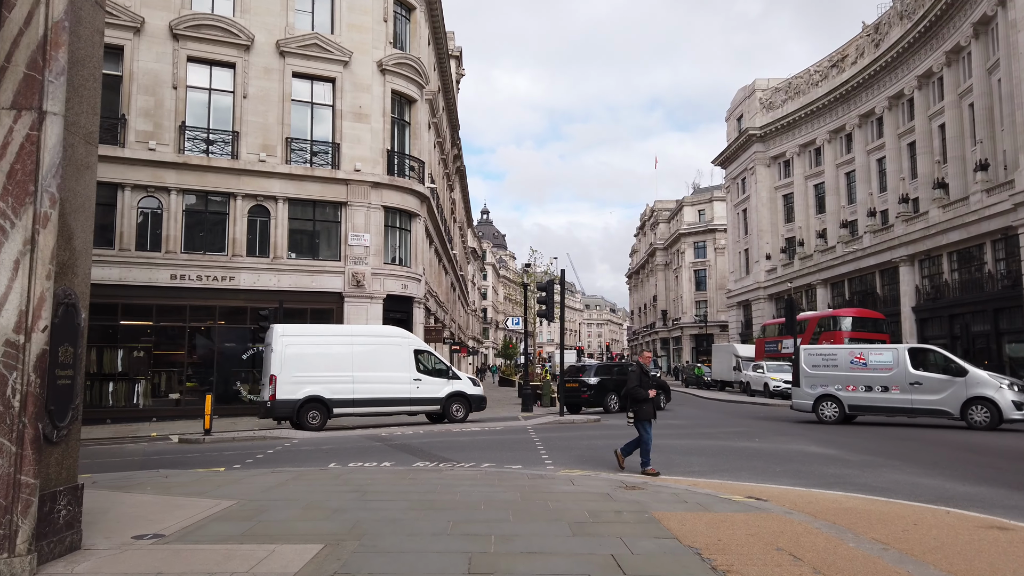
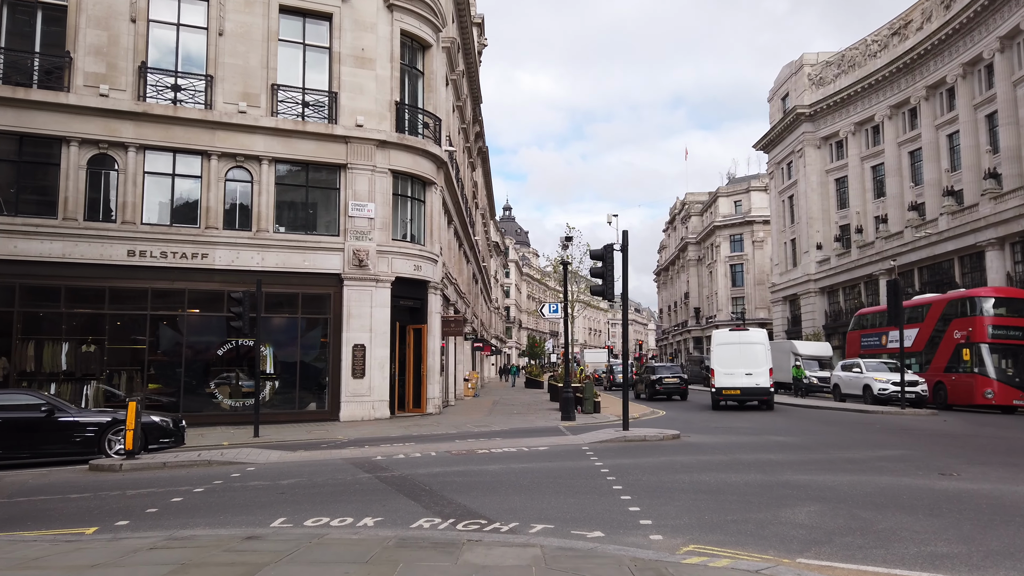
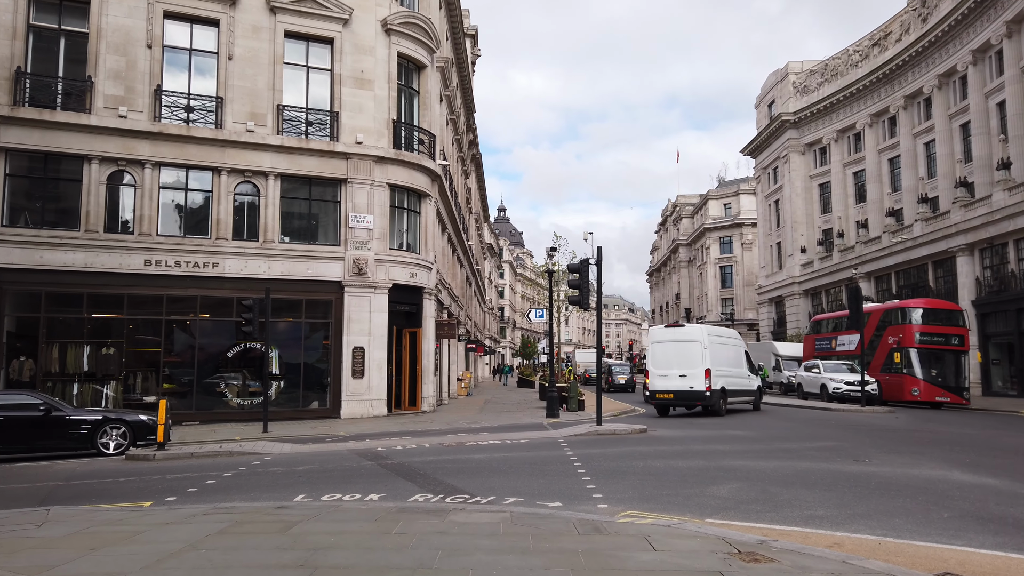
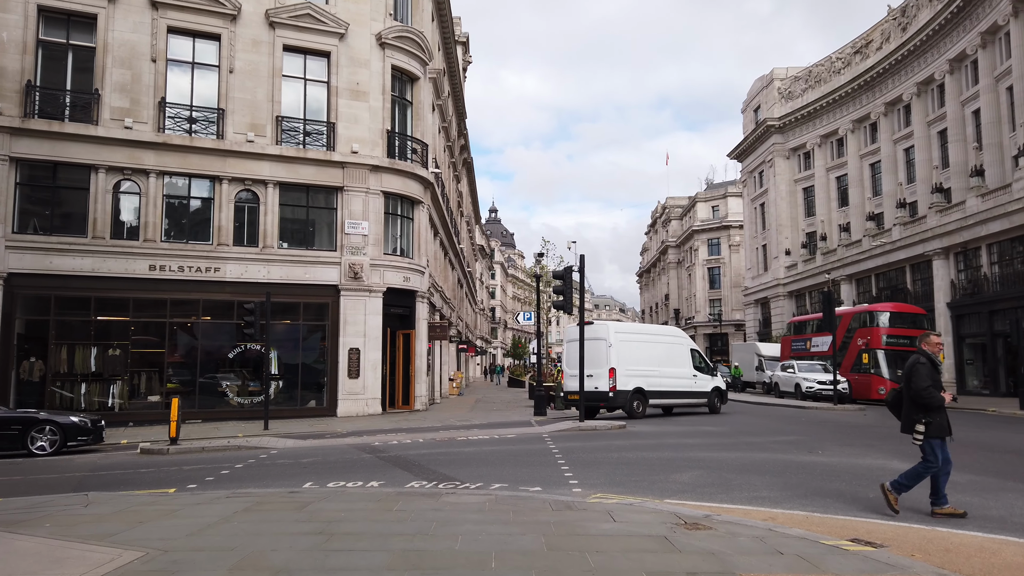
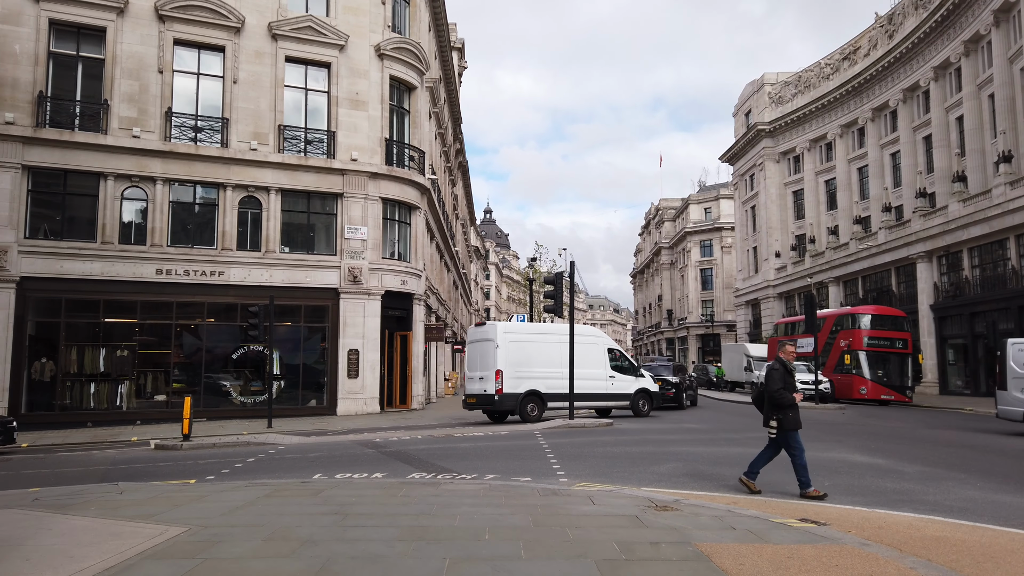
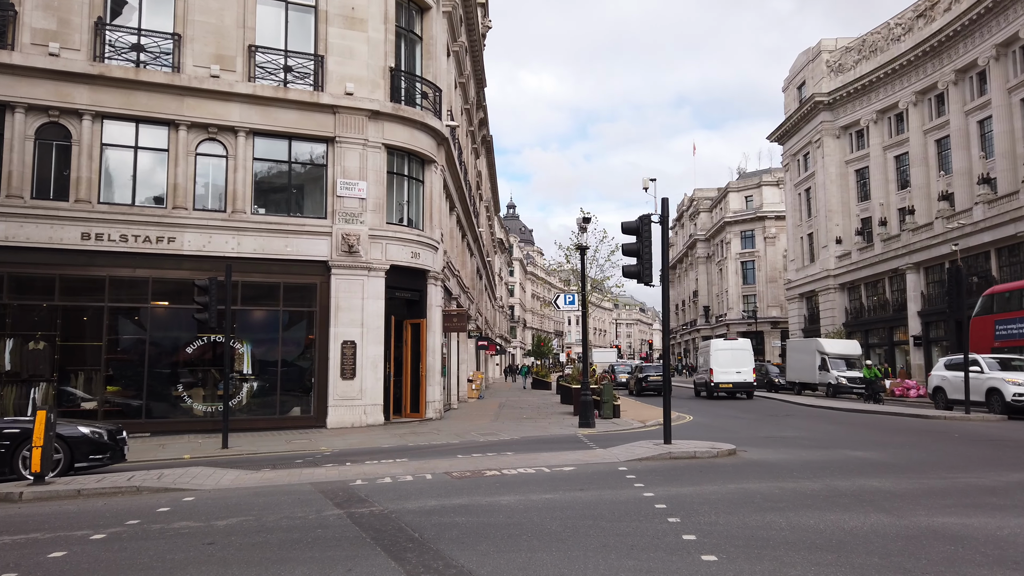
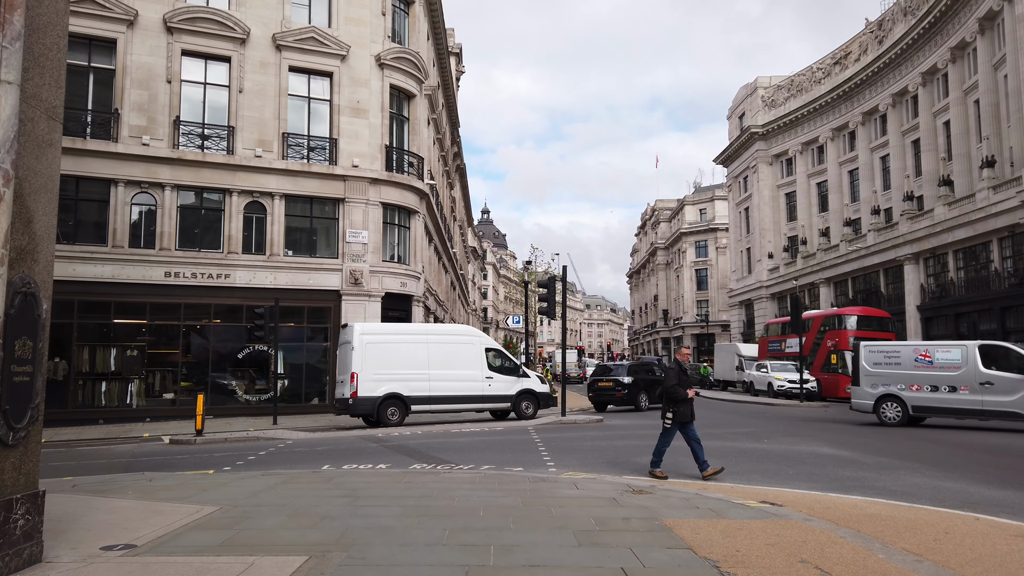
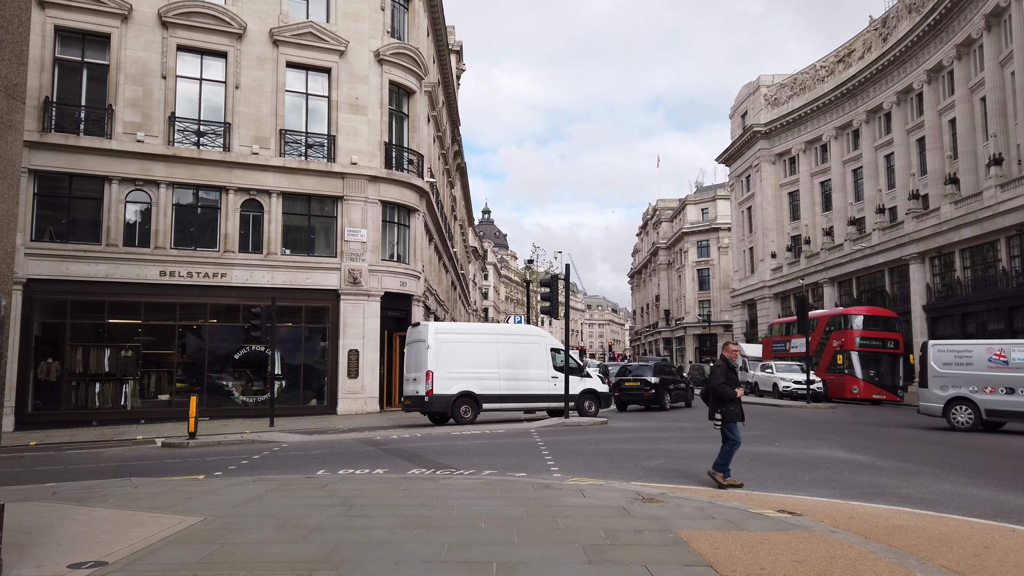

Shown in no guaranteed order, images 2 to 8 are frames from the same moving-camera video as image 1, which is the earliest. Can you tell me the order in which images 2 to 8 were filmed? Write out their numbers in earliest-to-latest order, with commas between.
7, 8, 5, 4, 3, 2, 6
